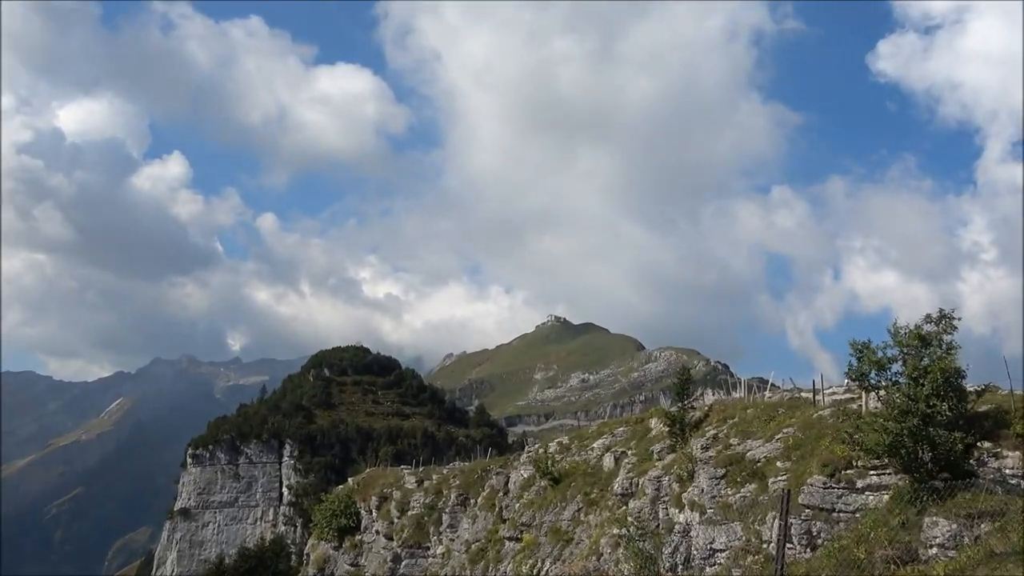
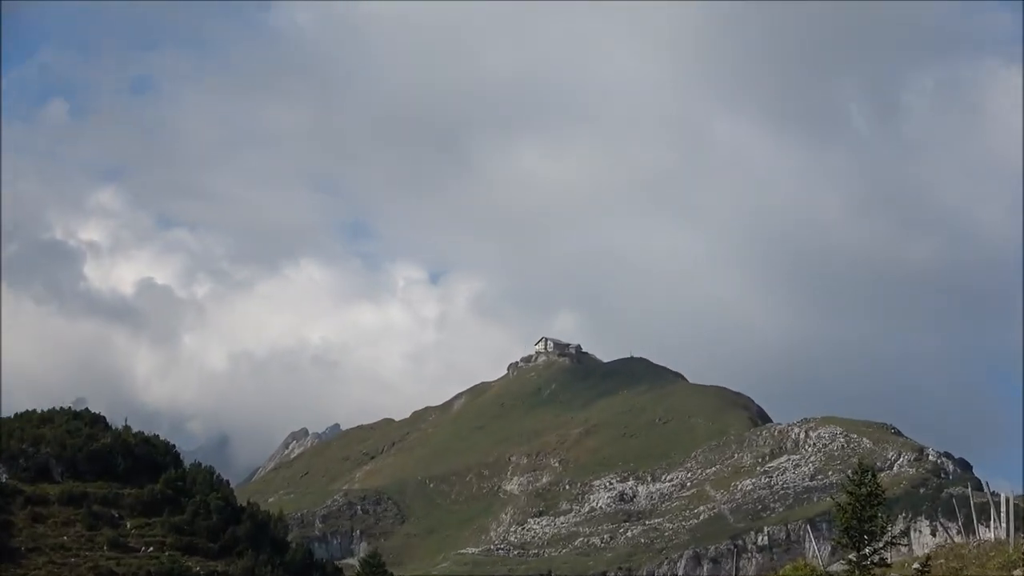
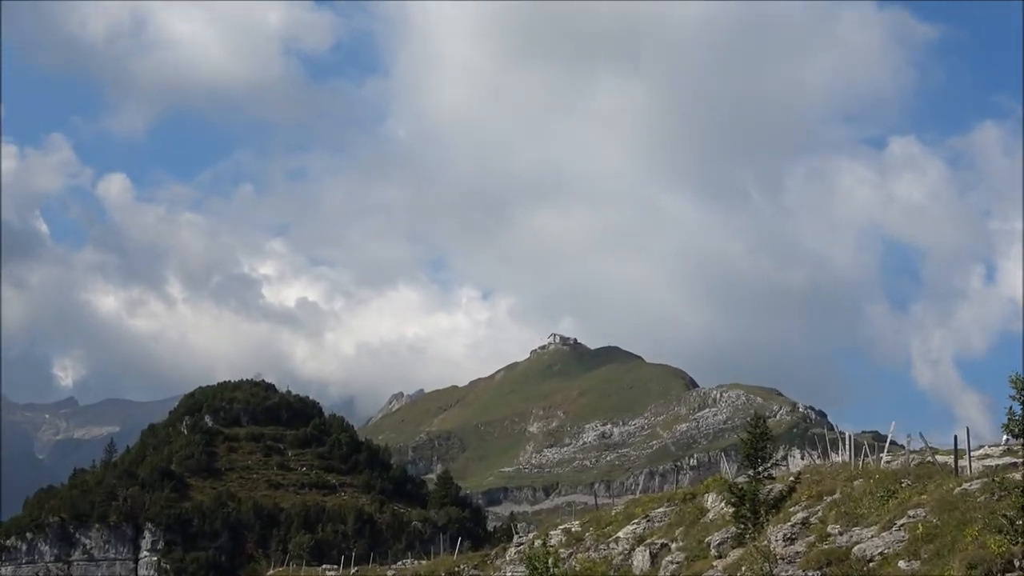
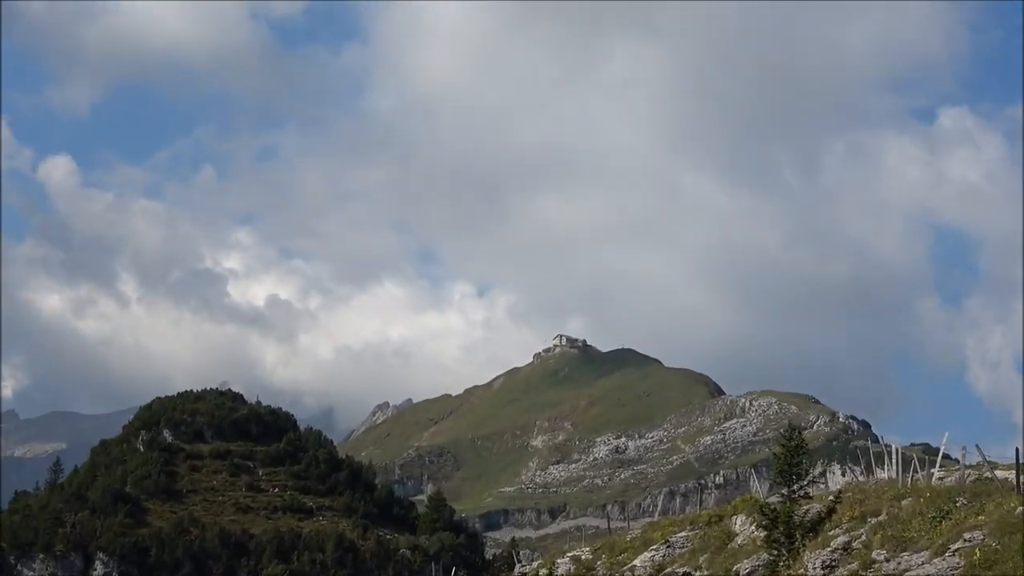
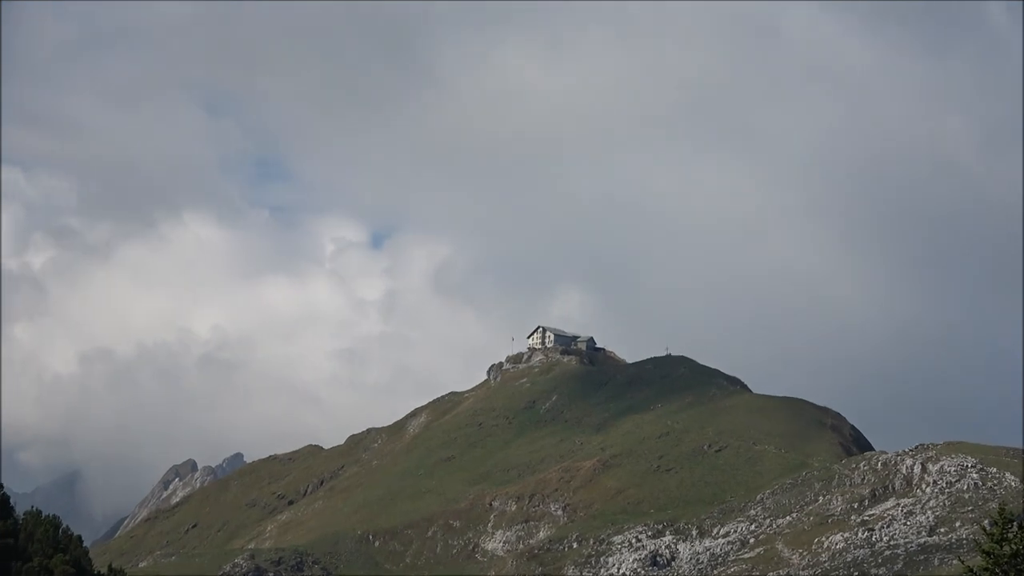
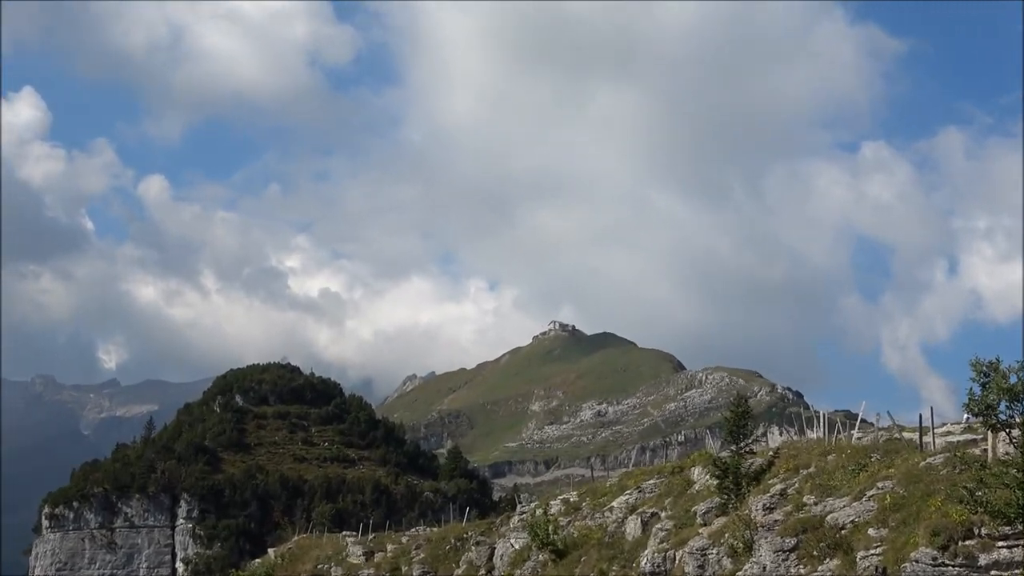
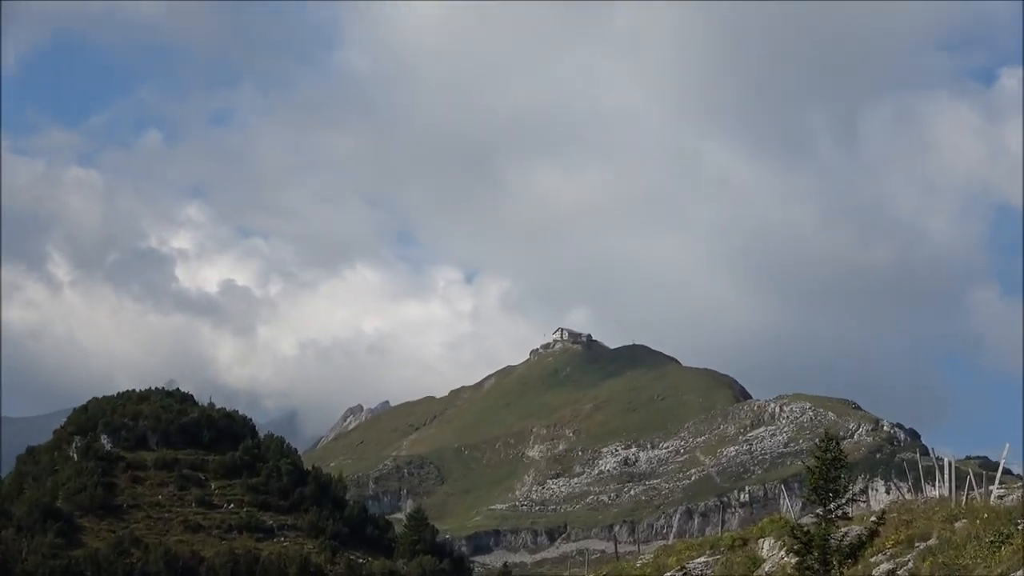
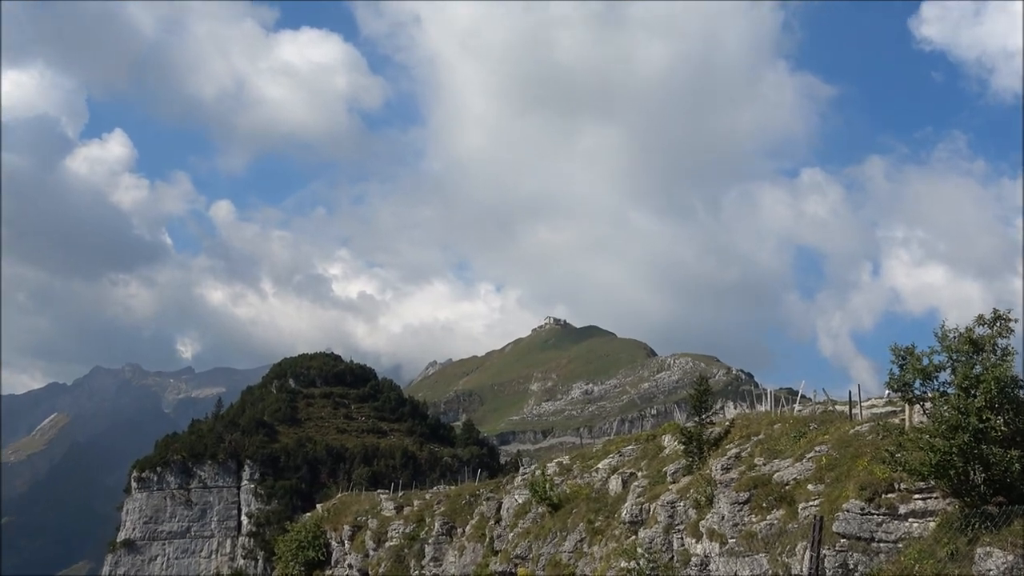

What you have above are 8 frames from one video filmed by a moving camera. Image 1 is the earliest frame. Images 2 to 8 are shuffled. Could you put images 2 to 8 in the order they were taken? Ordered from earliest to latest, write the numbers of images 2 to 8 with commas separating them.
8, 6, 3, 4, 7, 2, 5
